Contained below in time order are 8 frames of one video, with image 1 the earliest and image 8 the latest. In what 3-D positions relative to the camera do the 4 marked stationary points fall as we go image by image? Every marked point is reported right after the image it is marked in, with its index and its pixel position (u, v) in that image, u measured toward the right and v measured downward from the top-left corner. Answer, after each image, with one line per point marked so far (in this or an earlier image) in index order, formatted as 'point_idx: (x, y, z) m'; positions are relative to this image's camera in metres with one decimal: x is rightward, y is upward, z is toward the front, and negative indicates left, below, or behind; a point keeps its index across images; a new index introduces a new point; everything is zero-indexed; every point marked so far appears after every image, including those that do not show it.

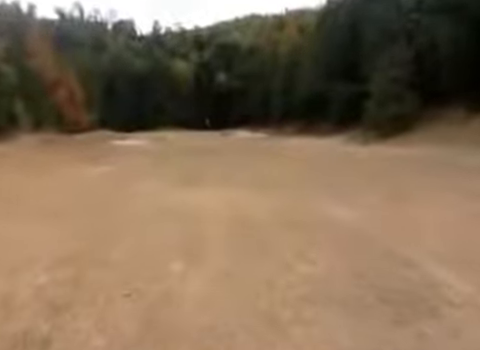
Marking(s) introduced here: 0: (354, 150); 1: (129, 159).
0: (+5.9, +1.3, +20.2) m
1: (-4.6, +0.6, +16.4) m
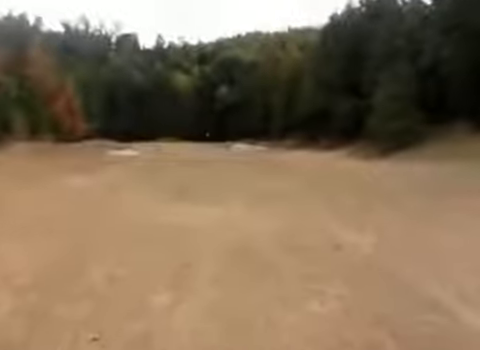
0: (+5.8, +0.4, +19.9) m
1: (-4.6, +0.1, +16.1) m
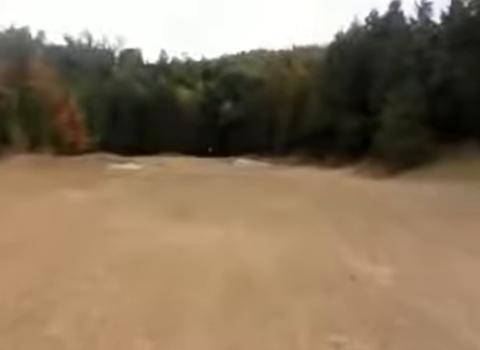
0: (+6.0, -0.5, +19.4) m
1: (-4.5, -0.5, +15.7) m
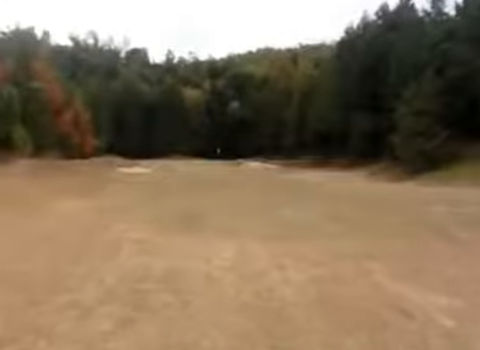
0: (+6.4, -0.6, +18.7) m
1: (-4.1, -0.7, +15.1) m
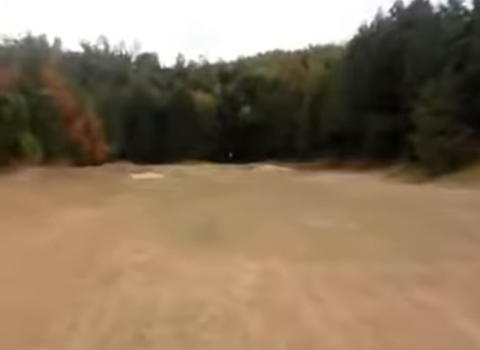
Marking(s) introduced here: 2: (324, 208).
0: (+7.0, -0.7, +18.1) m
1: (-3.6, -0.9, +14.8) m
2: (+2.7, -1.1, +12.9) m
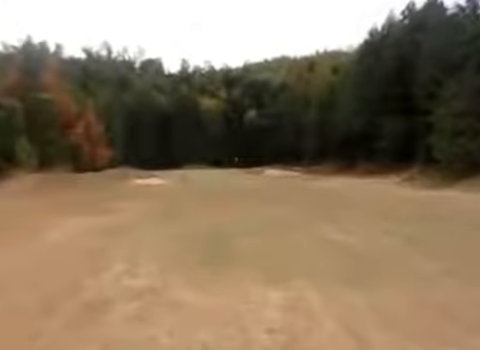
0: (+7.3, -0.8, +17.1) m
1: (-3.4, -1.1, +14.0) m
2: (+3.0, -1.2, +12.0) m
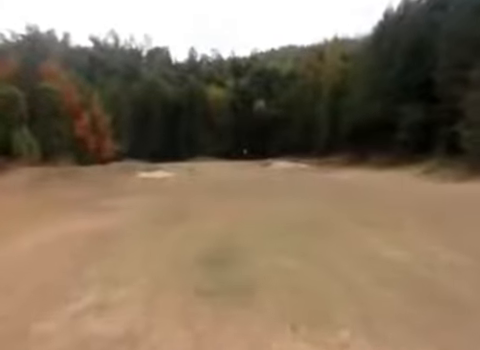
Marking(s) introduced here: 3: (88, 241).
0: (+7.7, -0.5, +16.4) m
1: (-3.0, -0.9, +13.5) m
2: (+3.2, -1.0, +11.4) m
3: (-3.5, -1.5, +9.0) m
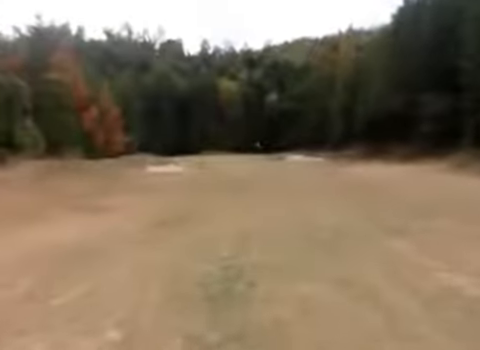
0: (+8.2, -0.3, +15.6) m
1: (-2.6, -0.7, +13.0) m
2: (+3.6, -0.9, +10.7) m
3: (-3.3, -1.3, +8.6) m
